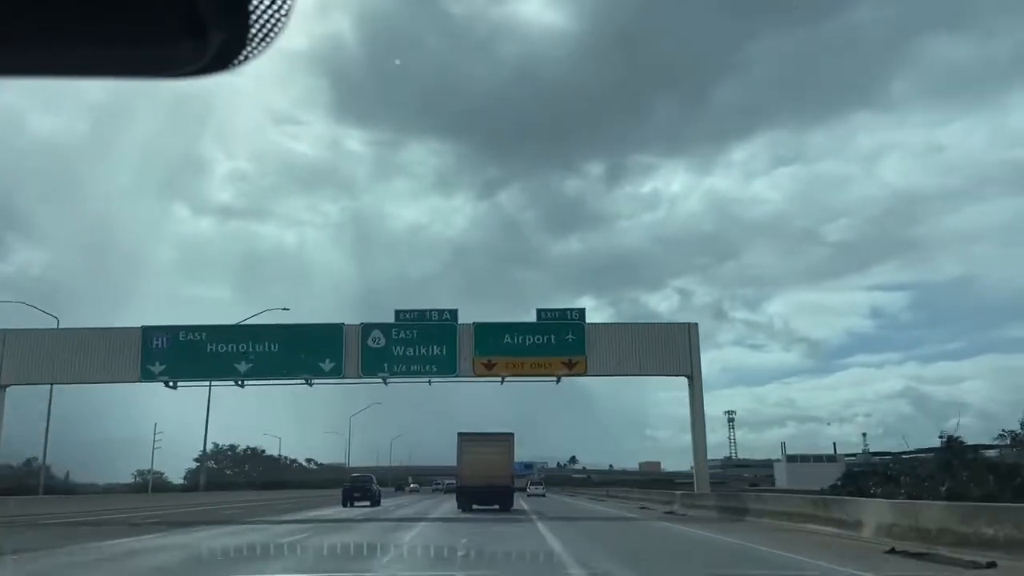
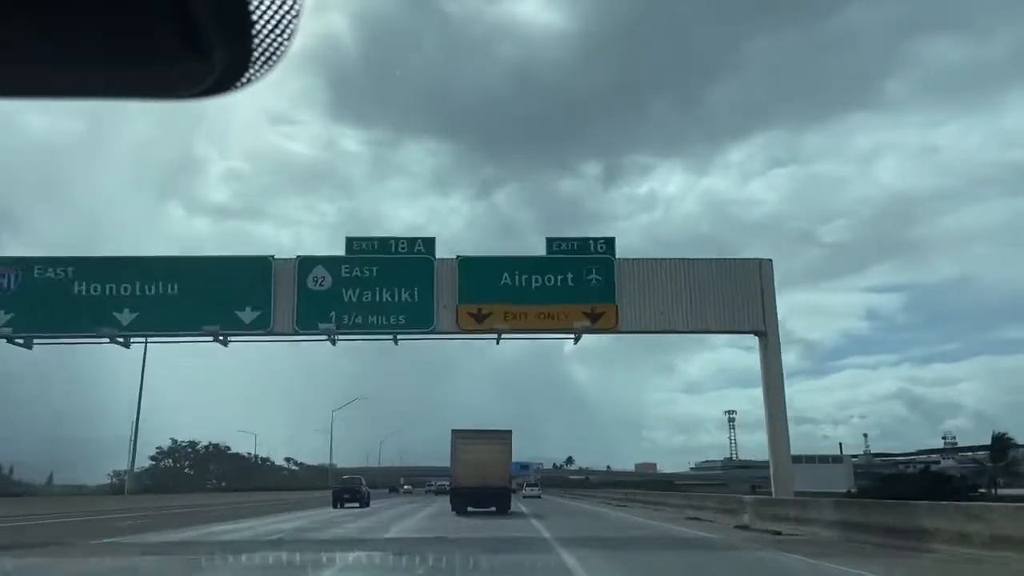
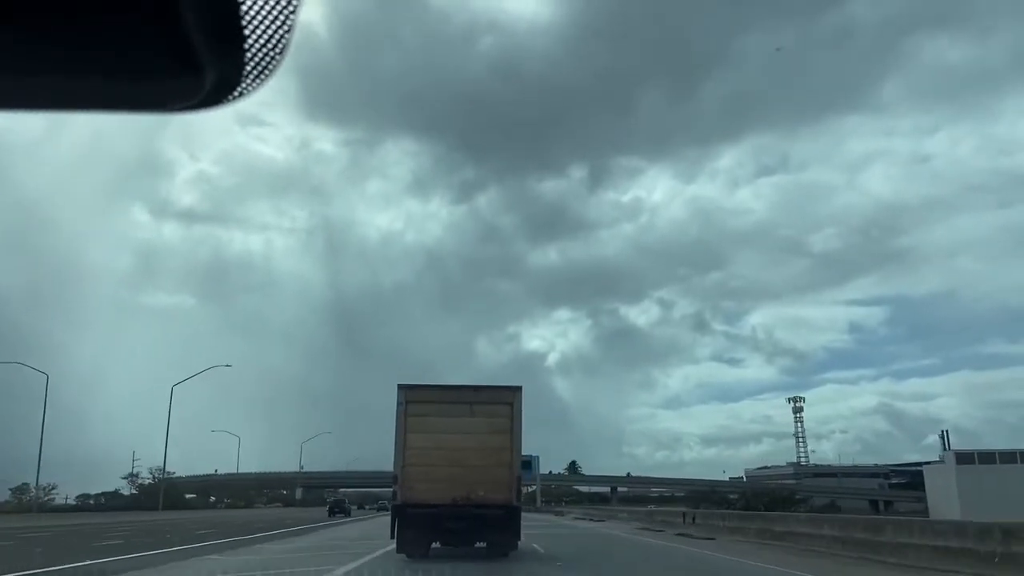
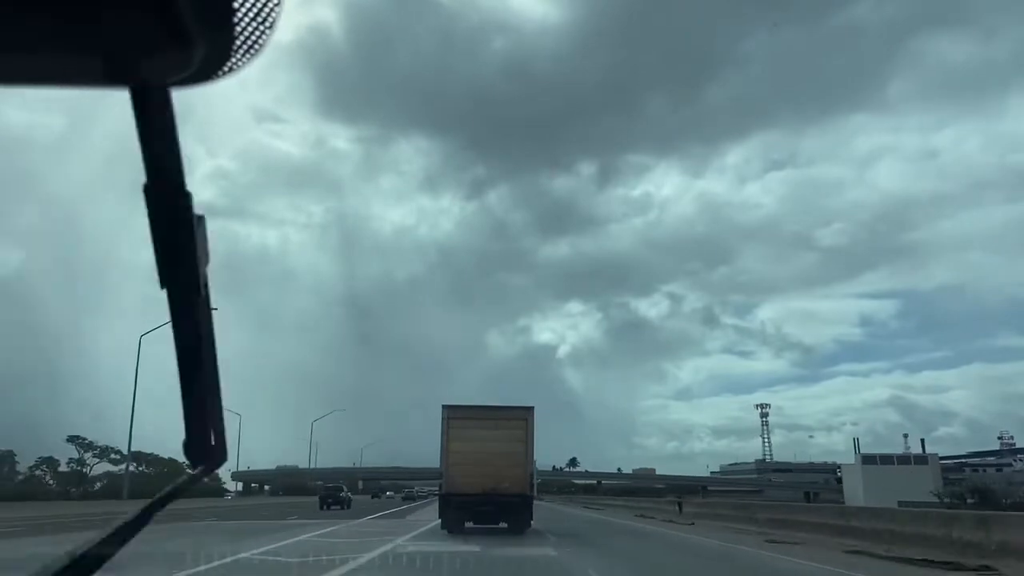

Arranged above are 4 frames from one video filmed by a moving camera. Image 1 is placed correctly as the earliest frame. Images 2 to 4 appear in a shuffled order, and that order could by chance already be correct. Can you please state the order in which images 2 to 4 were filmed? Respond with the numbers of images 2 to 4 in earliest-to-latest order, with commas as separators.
2, 4, 3
